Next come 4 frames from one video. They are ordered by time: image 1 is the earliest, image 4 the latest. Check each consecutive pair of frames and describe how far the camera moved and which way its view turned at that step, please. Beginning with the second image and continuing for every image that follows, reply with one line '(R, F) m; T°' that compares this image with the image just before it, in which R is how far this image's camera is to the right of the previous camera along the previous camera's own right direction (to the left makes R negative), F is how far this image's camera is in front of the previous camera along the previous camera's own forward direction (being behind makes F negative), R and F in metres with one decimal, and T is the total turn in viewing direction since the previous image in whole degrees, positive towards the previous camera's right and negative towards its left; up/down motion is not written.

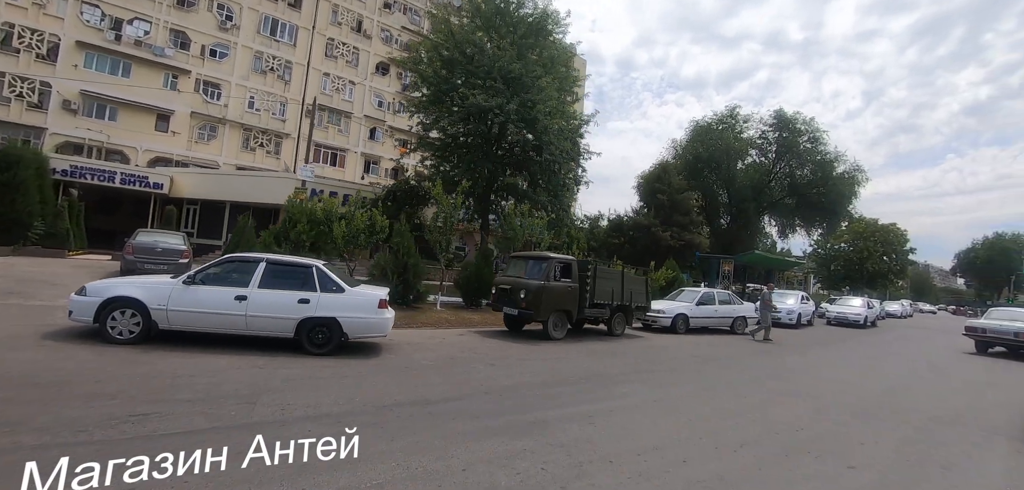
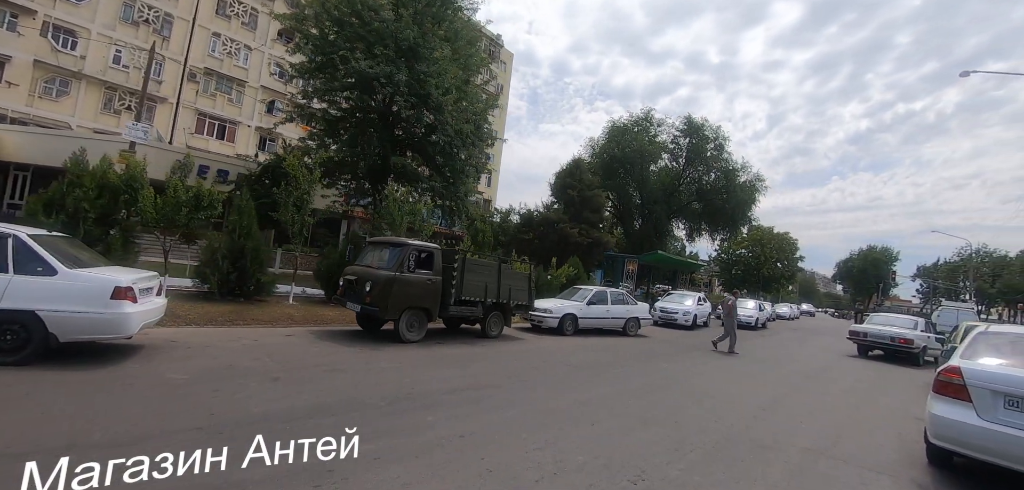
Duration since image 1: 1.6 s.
(+1.7, +1.8) m; +9°
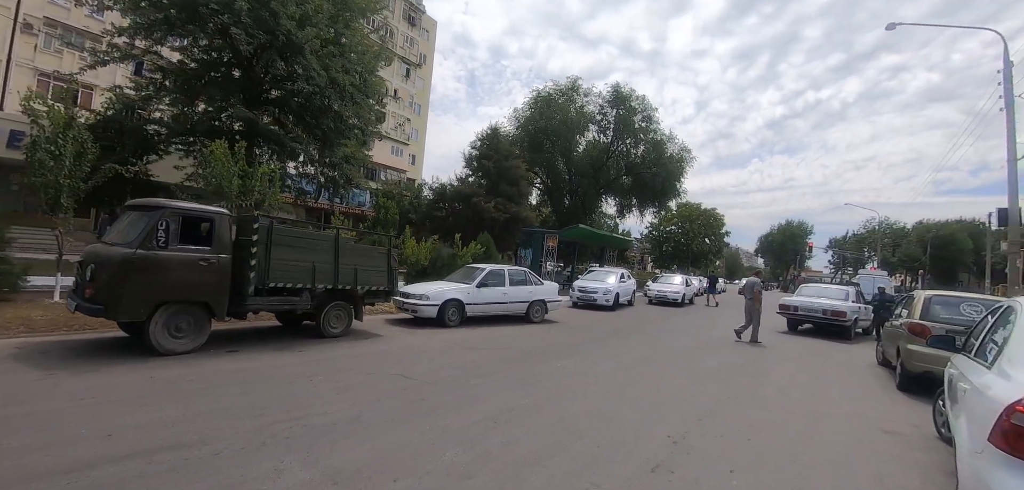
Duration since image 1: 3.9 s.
(+1.8, +2.9) m; +7°
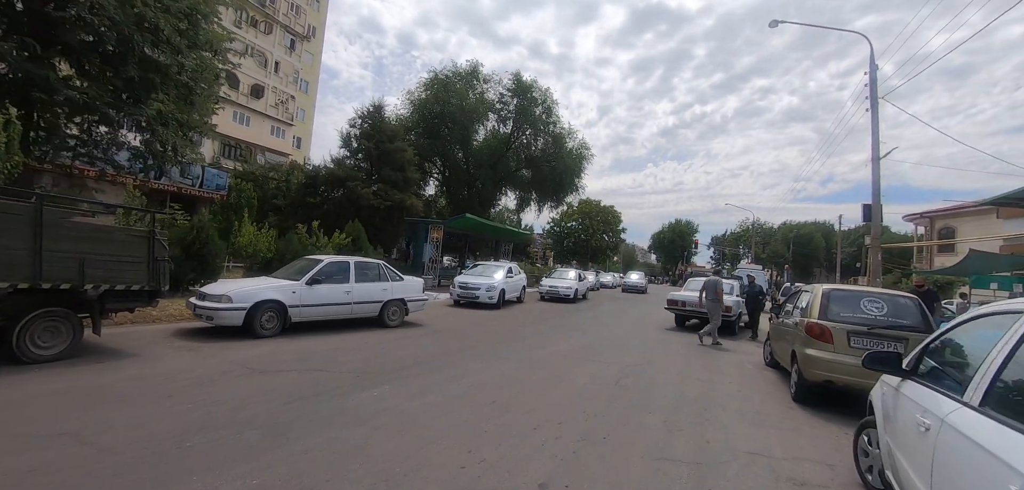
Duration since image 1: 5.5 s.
(+1.2, +2.0) m; +11°
